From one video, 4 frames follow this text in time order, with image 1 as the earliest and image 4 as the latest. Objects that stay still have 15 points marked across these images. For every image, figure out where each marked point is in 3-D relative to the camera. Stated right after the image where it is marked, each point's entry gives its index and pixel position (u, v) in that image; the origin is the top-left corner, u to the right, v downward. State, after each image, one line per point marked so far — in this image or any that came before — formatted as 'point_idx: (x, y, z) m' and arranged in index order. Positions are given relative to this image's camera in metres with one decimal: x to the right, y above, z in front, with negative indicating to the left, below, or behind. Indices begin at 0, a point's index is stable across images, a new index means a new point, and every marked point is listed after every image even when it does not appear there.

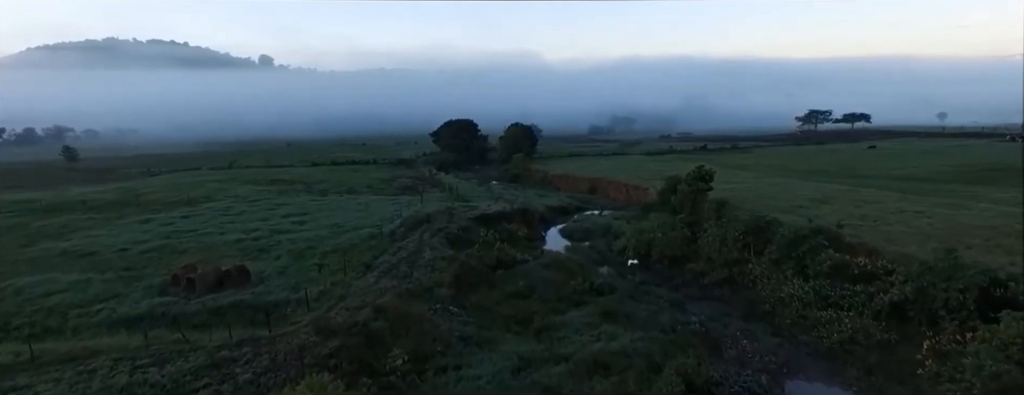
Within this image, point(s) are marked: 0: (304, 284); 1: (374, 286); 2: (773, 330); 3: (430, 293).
0: (-6.4, -2.7, +19.2) m
1: (-4.2, -2.7, +19.0) m
2: (+7.1, -3.6, +16.9) m
3: (-2.4, -2.9, +18.7) m
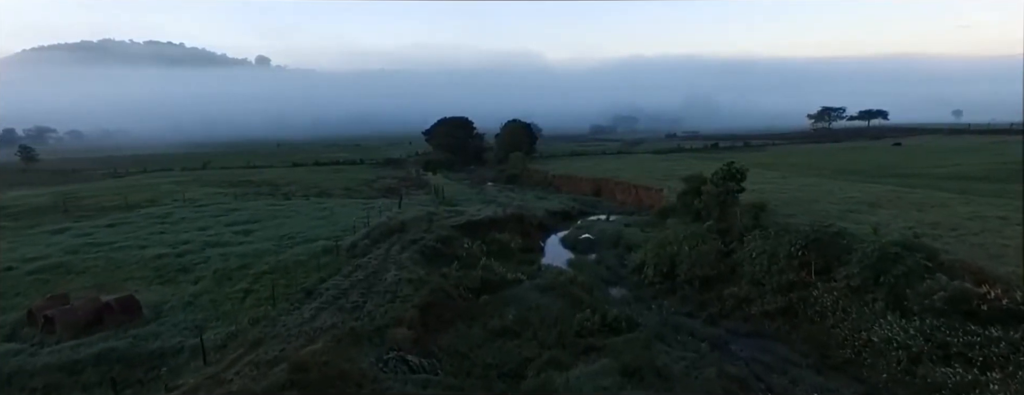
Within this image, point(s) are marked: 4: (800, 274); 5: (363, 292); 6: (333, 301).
0: (-6.8, -2.8, +14.1) m
1: (-4.6, -2.8, +13.9) m
2: (+6.7, -3.7, +11.7) m
3: (-2.8, -3.0, +13.6) m
4: (+7.6, -2.0, +16.5) m
5: (-3.9, -2.5, +16.3) m
6: (-4.5, -2.6, +15.6) m
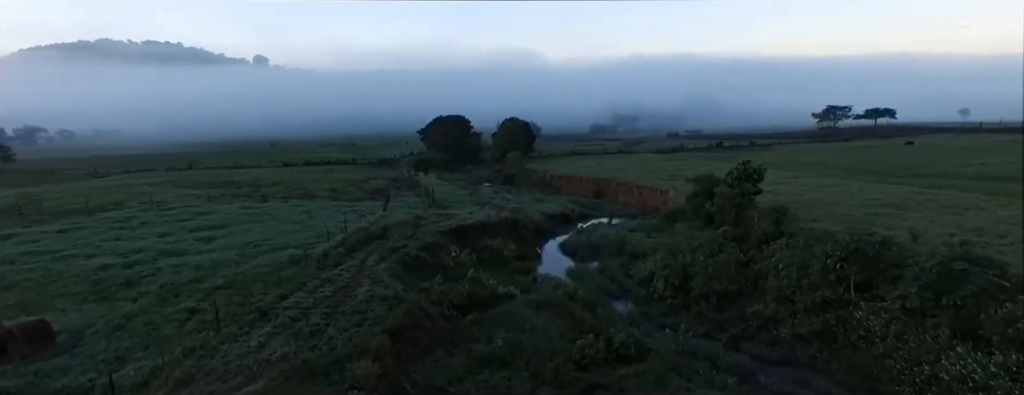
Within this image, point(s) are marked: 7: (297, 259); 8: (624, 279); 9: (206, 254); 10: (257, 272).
0: (-7.0, -2.9, +11.7) m
1: (-4.8, -2.9, +11.6) m
2: (+6.5, -3.8, +9.4) m
3: (-3.0, -3.1, +11.3) m
4: (+7.4, -2.1, +14.1) m
5: (-4.2, -2.6, +14.0) m
6: (-4.7, -2.7, +13.2) m
7: (-6.3, -1.8, +18.2) m
8: (+3.6, -2.6, +20.0) m
9: (-9.4, -1.7, +19.1) m
10: (-7.0, -2.0, +17.0) m
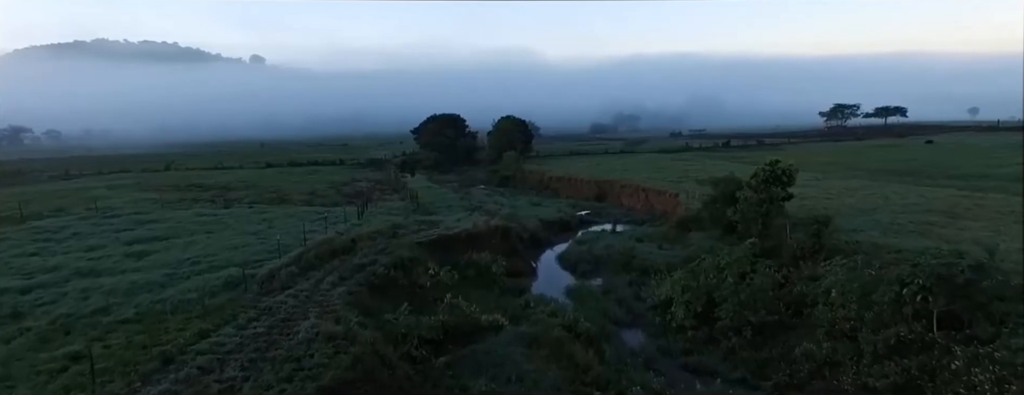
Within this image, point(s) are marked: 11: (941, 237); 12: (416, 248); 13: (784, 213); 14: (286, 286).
0: (-7.3, -3.1, +8.4) m
1: (-5.1, -3.1, +8.3) m
2: (+6.2, -4.0, +6.1) m
3: (-3.4, -3.3, +8.0) m
4: (+7.1, -2.3, +10.8) m
5: (-4.5, -2.8, +10.7) m
6: (-5.0, -2.9, +9.9) m
7: (-6.6, -2.0, +14.9) m
8: (+3.3, -2.8, +16.7) m
9: (-9.7, -1.9, +15.8) m
10: (-7.3, -2.2, +13.7) m
11: (+12.1, -1.1, +17.3) m
12: (-3.0, -1.6, +19.3) m
13: (+8.4, -0.4, +19.1) m
14: (-5.4, -2.1, +14.8) m
